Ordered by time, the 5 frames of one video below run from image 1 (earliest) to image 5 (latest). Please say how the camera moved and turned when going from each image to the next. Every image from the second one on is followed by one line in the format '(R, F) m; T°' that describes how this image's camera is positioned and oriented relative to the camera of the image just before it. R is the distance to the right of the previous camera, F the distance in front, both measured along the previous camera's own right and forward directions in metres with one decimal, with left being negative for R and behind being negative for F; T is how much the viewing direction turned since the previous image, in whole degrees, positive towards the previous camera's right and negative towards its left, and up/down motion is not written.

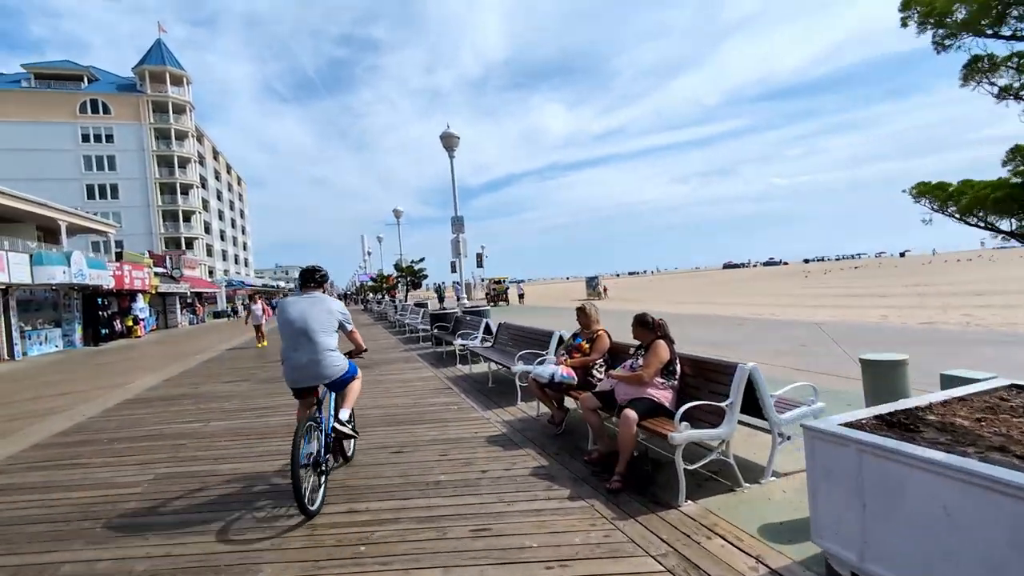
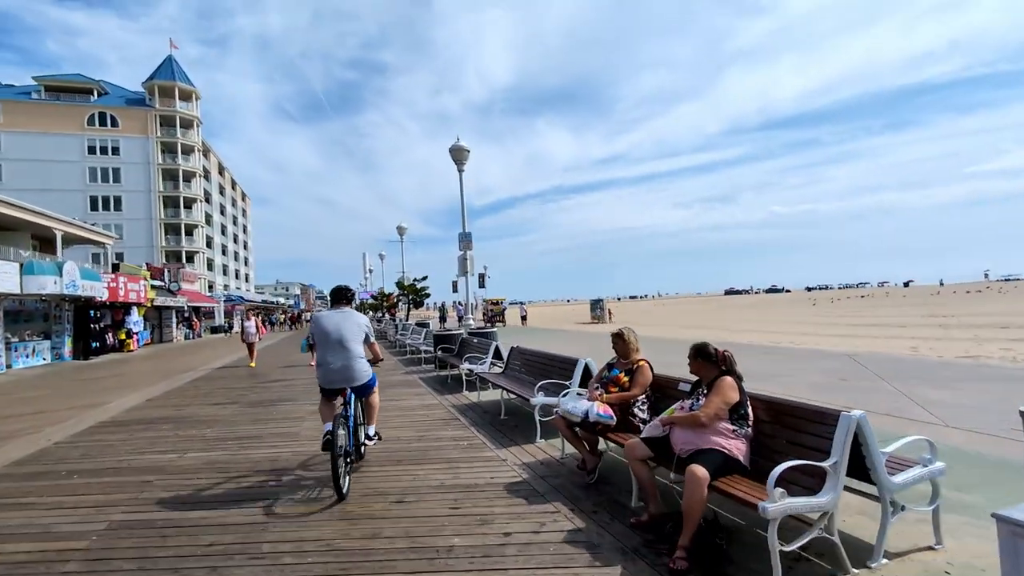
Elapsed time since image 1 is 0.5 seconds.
(-0.2, +0.7) m; 0°
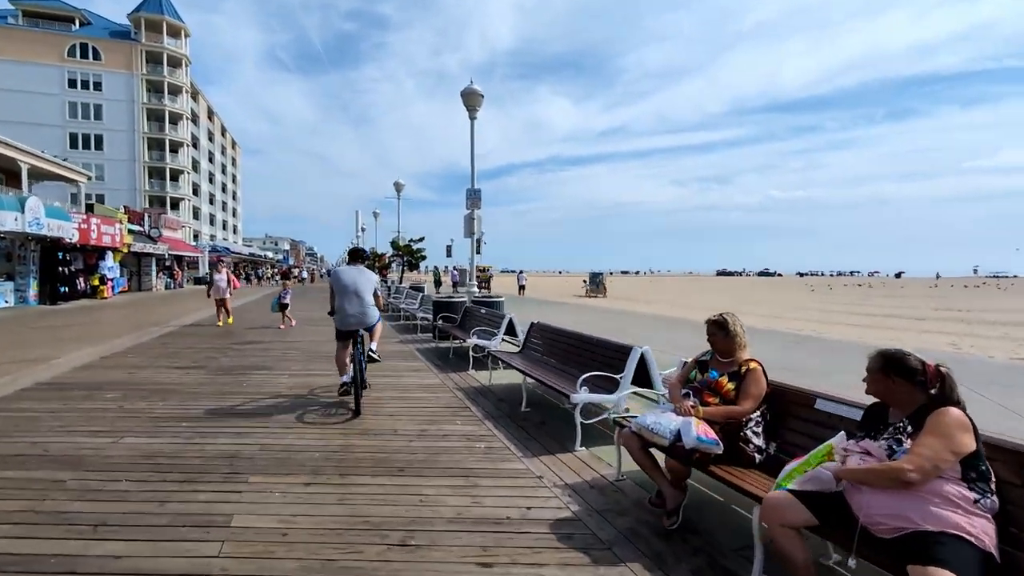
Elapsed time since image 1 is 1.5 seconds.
(-0.4, +1.4) m; +1°
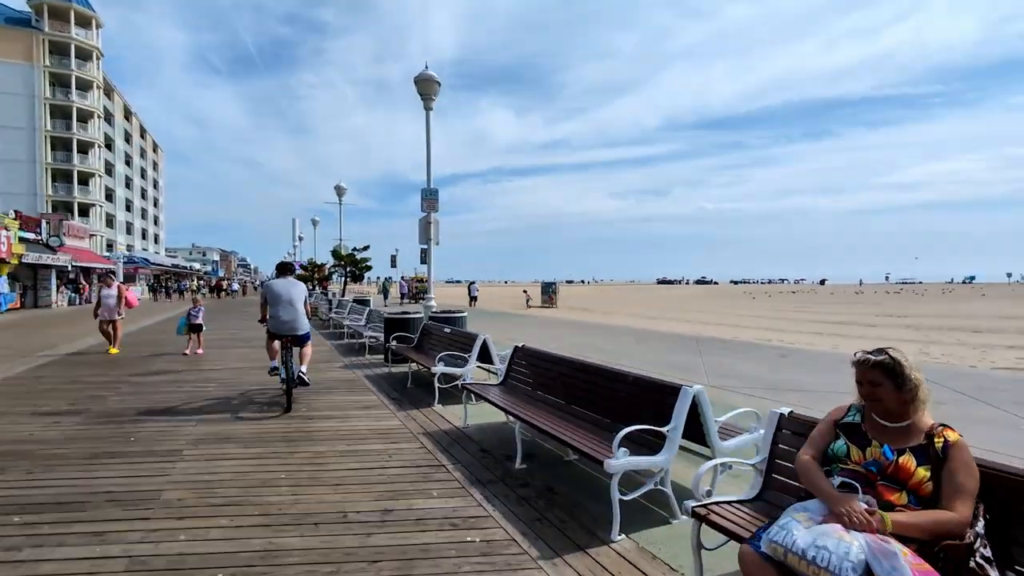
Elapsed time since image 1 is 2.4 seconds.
(-0.4, +1.4) m; +6°
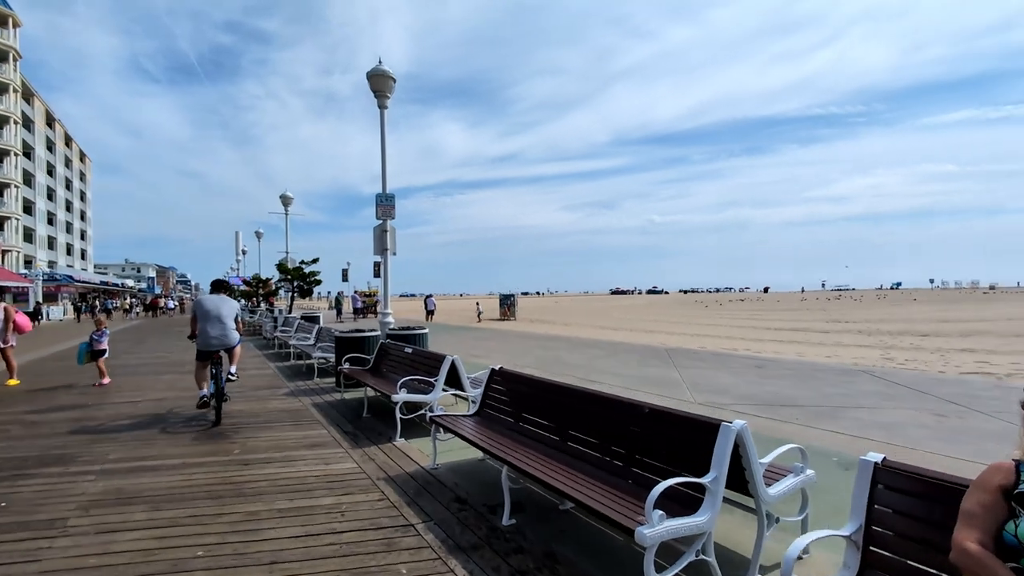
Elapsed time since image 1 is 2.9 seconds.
(-0.2, +0.8) m; +5°
